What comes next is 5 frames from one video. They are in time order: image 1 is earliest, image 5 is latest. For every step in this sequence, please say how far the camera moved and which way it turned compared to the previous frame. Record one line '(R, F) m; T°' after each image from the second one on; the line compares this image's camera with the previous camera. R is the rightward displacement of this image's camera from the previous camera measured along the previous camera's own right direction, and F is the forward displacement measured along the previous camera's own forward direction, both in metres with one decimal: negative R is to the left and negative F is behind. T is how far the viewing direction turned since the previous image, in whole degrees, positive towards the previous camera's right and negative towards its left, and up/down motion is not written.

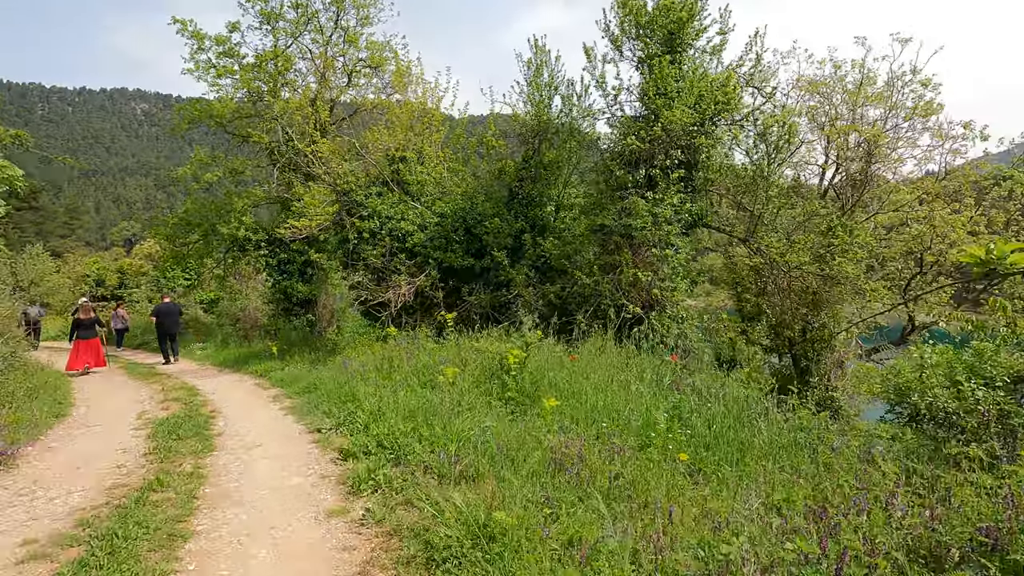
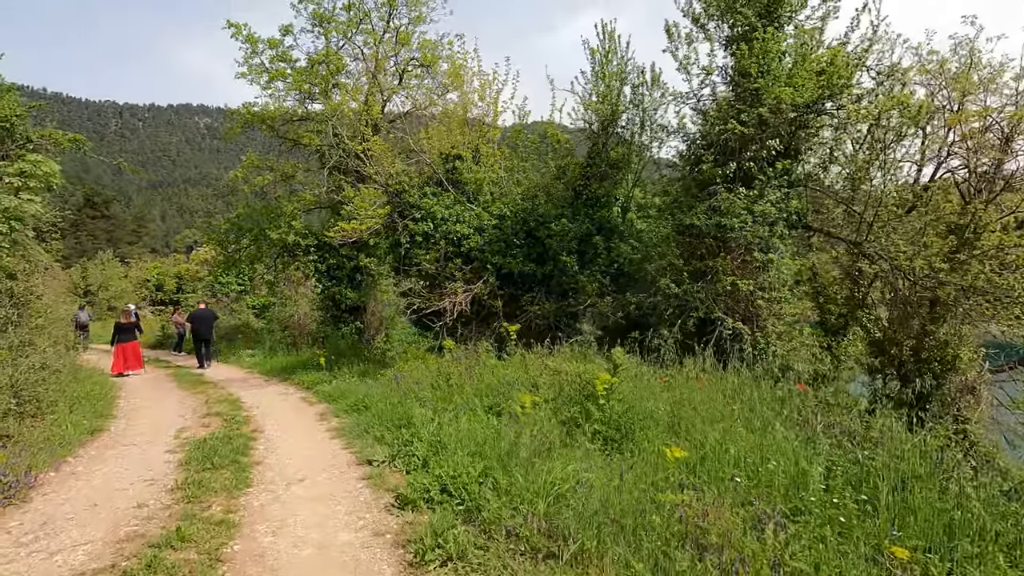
(-0.5, +1.1) m; -5°
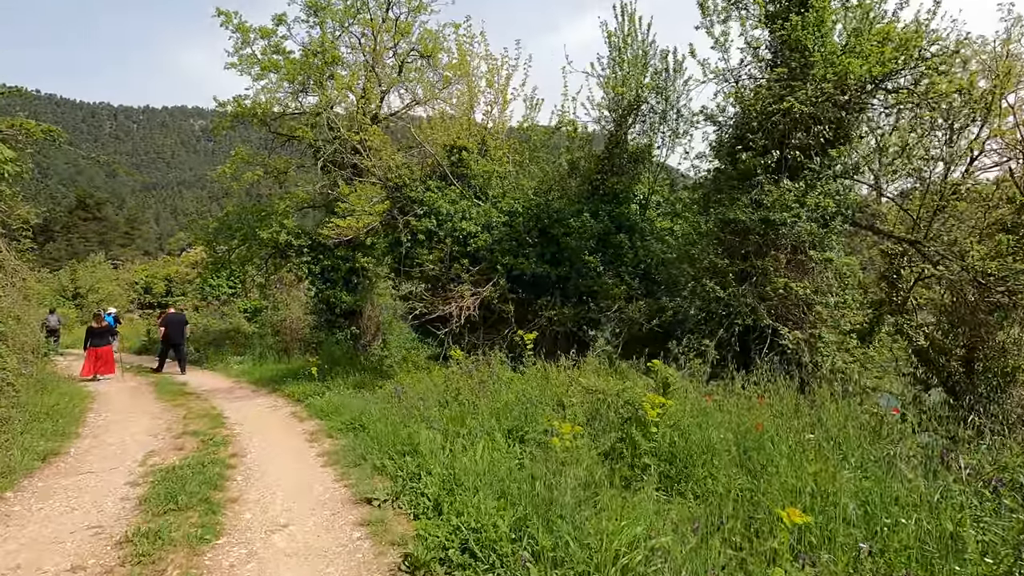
(-0.3, +1.0) m; 0°
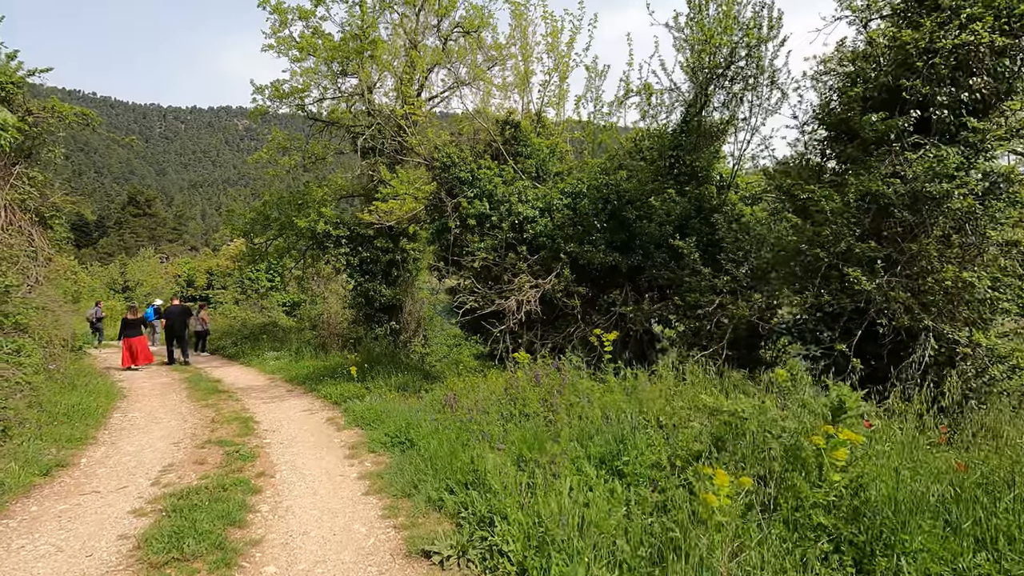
(-0.5, +1.3) m; -4°
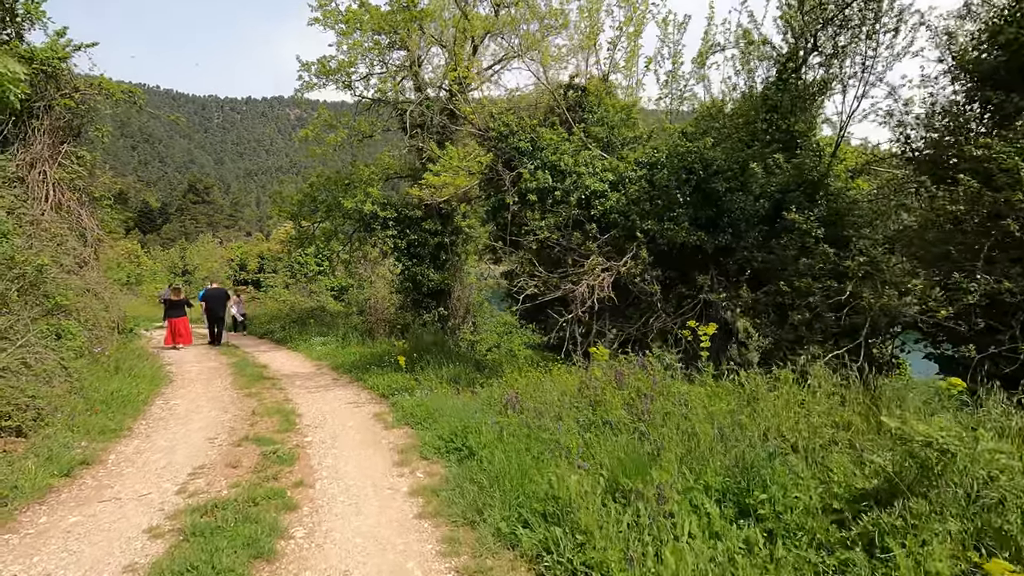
(-0.4, +1.0) m; -5°
